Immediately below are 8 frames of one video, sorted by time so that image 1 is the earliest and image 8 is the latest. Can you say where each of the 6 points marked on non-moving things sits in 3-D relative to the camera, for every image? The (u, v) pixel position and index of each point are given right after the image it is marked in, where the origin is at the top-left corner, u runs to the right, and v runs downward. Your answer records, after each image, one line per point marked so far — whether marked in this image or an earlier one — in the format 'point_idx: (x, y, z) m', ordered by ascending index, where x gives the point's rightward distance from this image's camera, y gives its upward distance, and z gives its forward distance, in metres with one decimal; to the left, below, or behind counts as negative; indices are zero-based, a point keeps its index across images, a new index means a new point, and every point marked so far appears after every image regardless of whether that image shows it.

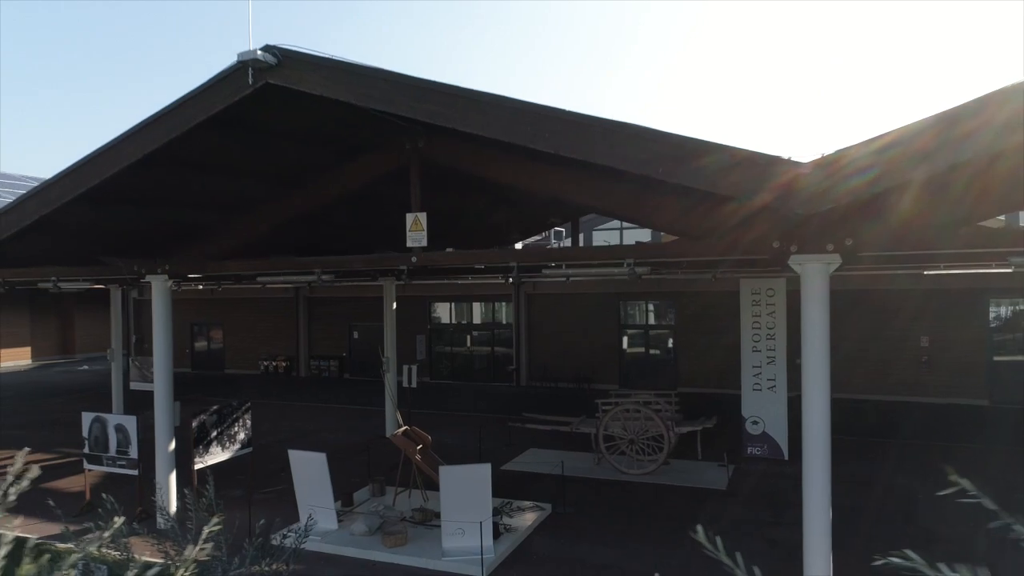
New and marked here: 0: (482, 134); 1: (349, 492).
0: (-0.1, +1.0, +4.9) m
1: (-2.2, -2.7, +9.5) m
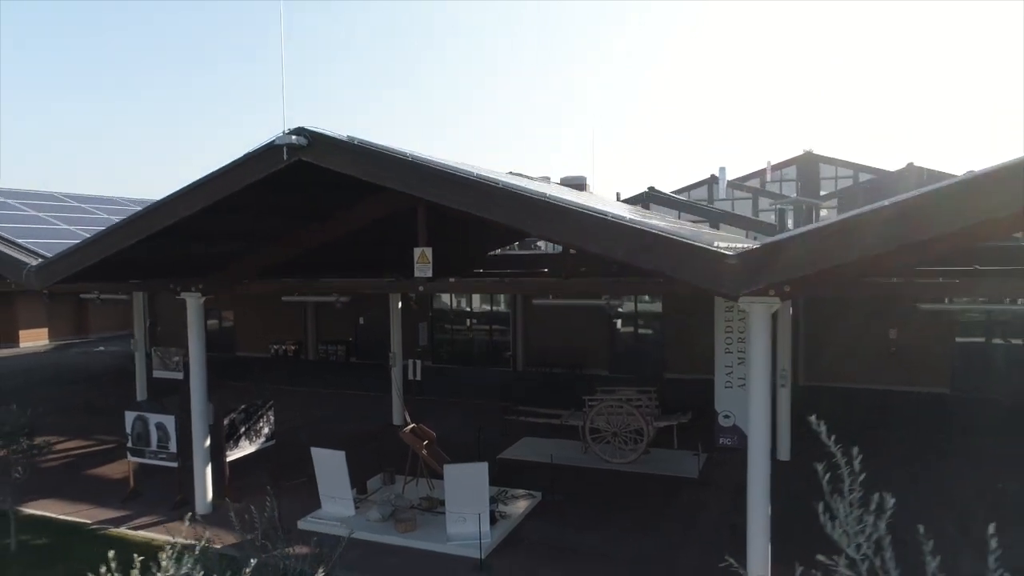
0: (-0.2, +0.6, +5.9) m
1: (-2.3, -2.9, +10.8) m
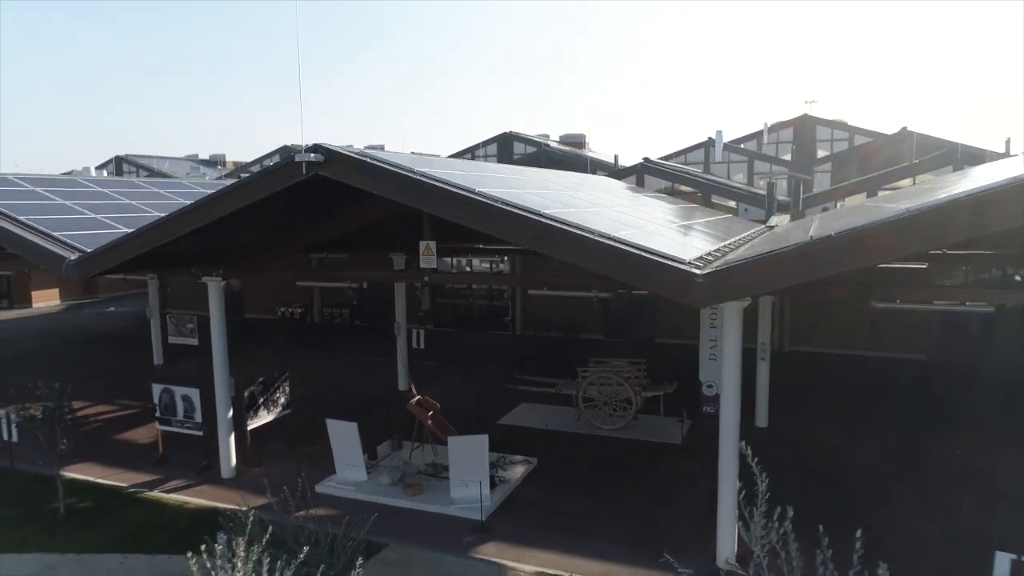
0: (-0.2, +0.5, +6.6) m
1: (-2.3, -2.6, +11.7) m
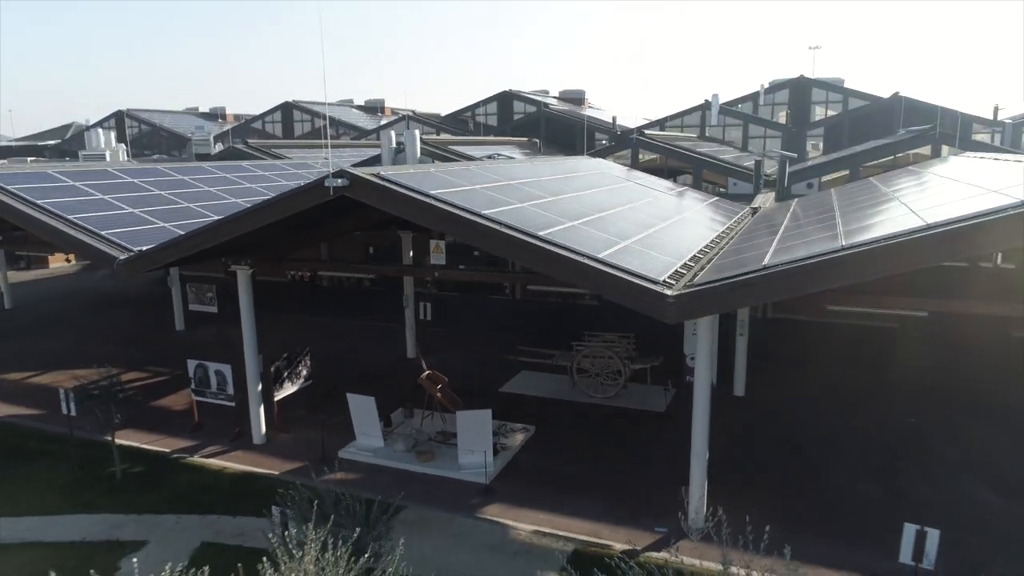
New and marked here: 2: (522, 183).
0: (-0.2, +0.4, +7.7) m
1: (-2.3, -2.3, +13.0) m
2: (+0.1, +1.5, +10.5) m
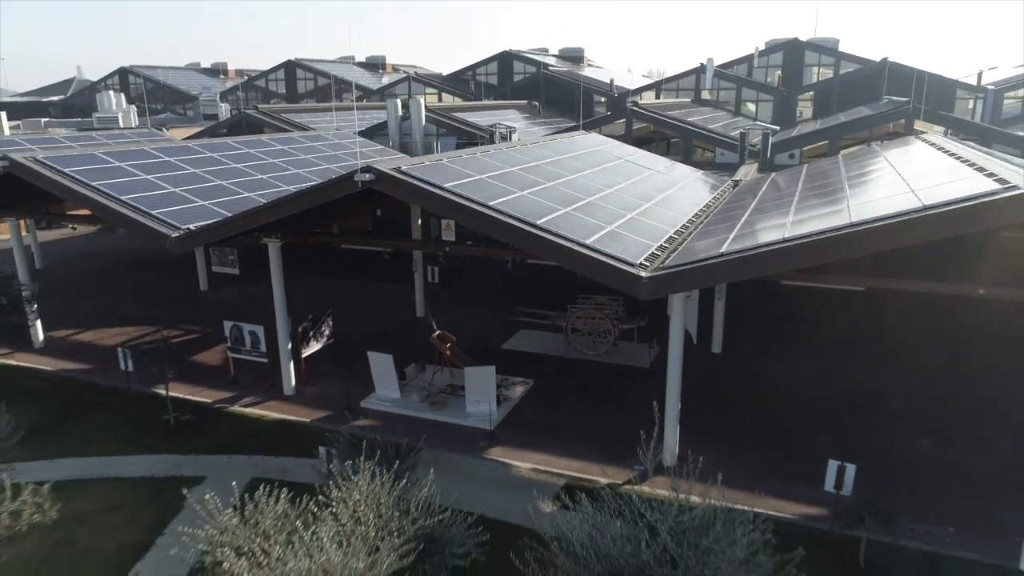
0: (-0.2, +0.7, +9.2) m
1: (-2.3, -1.7, +14.6) m
2: (+0.2, +2.0, +11.9) m
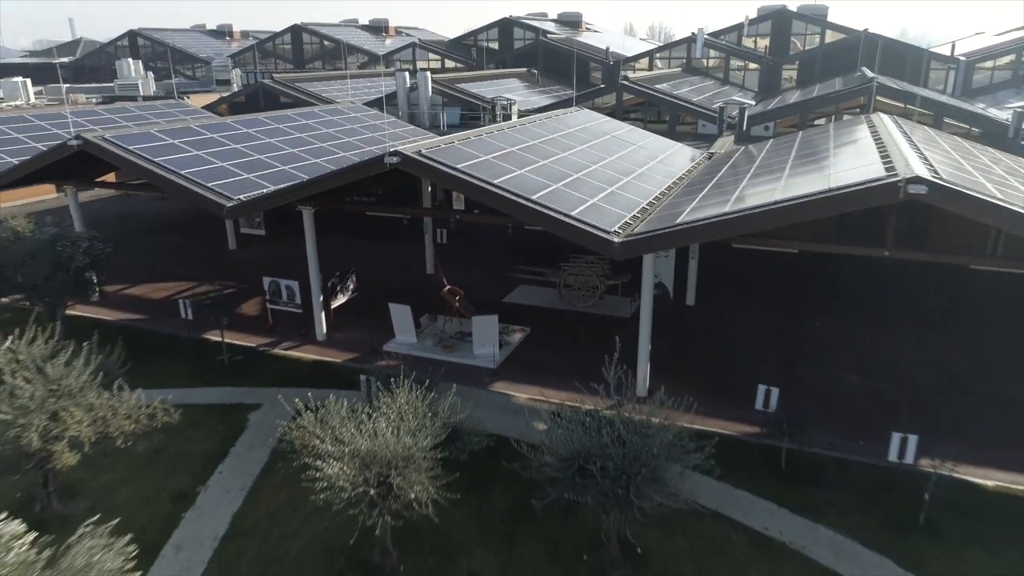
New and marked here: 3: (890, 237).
0: (-0.2, +1.3, +11.4) m
1: (-2.3, -0.7, +17.0) m
2: (+0.2, +2.8, +14.0) m
3: (+5.9, +0.8, +11.1) m
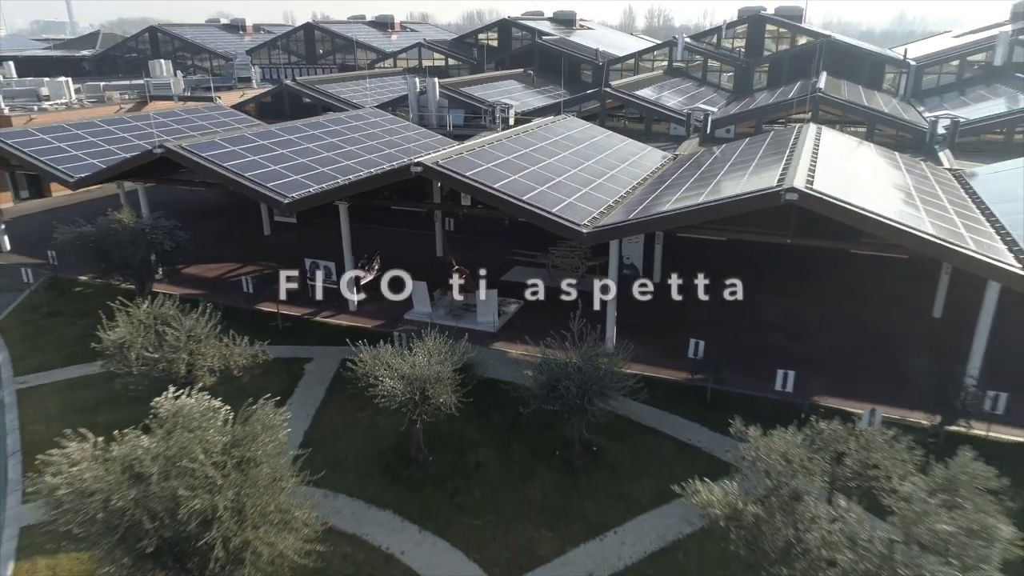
0: (-0.3, +1.7, +15.0) m
1: (-2.4, -0.2, +20.7) m
2: (+0.1, +3.3, +17.6) m
3: (+5.8, +1.2, +14.7) m
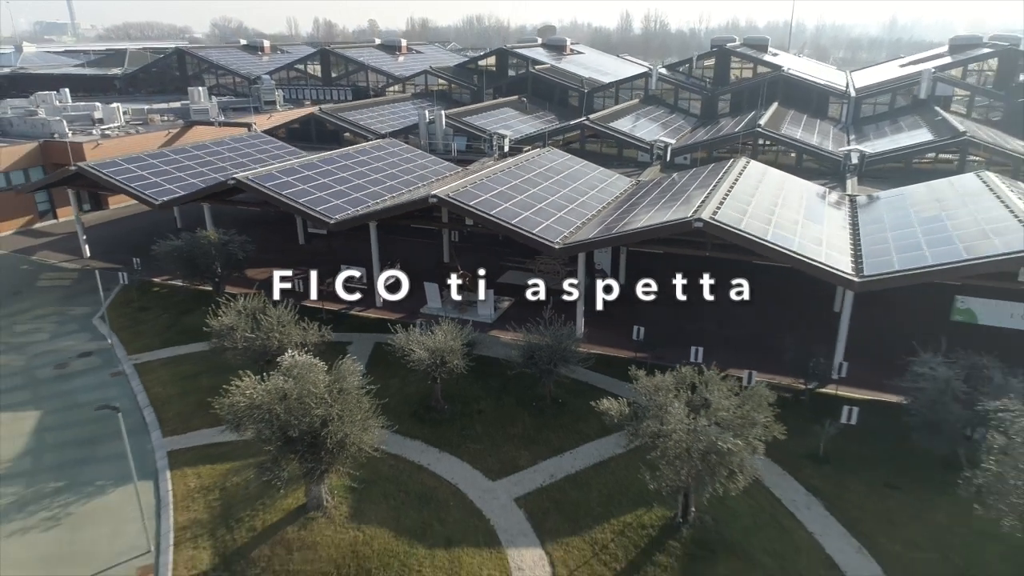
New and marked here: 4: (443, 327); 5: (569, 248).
0: (-0.5, +1.7, +20.3) m
1: (-2.6, -0.2, +25.9) m
2: (-0.2, +3.3, +22.9) m
3: (+5.6, +1.2, +20.0) m
4: (-1.7, -1.0, +17.2) m
5: (+1.6, +1.1, +19.8) m
